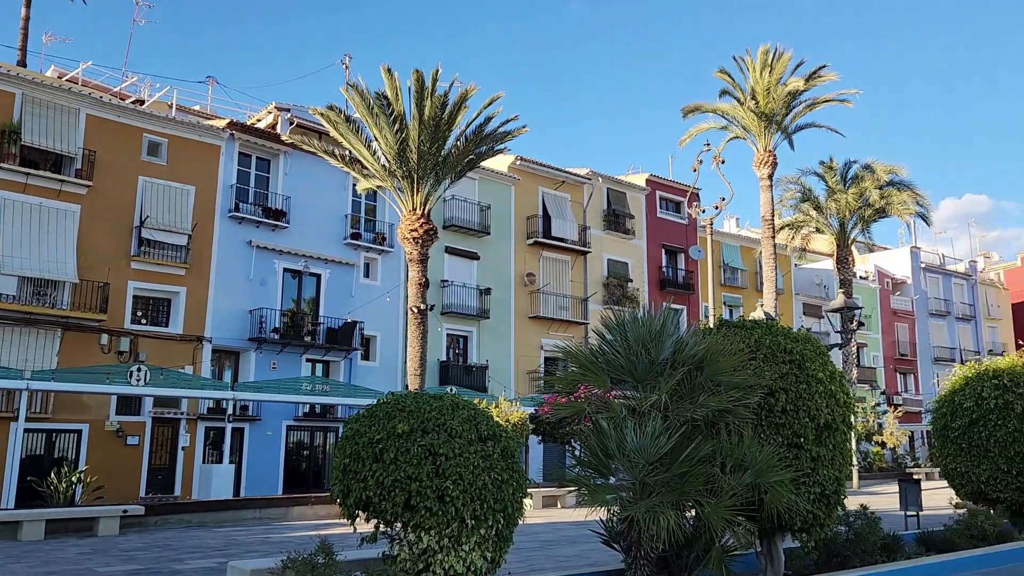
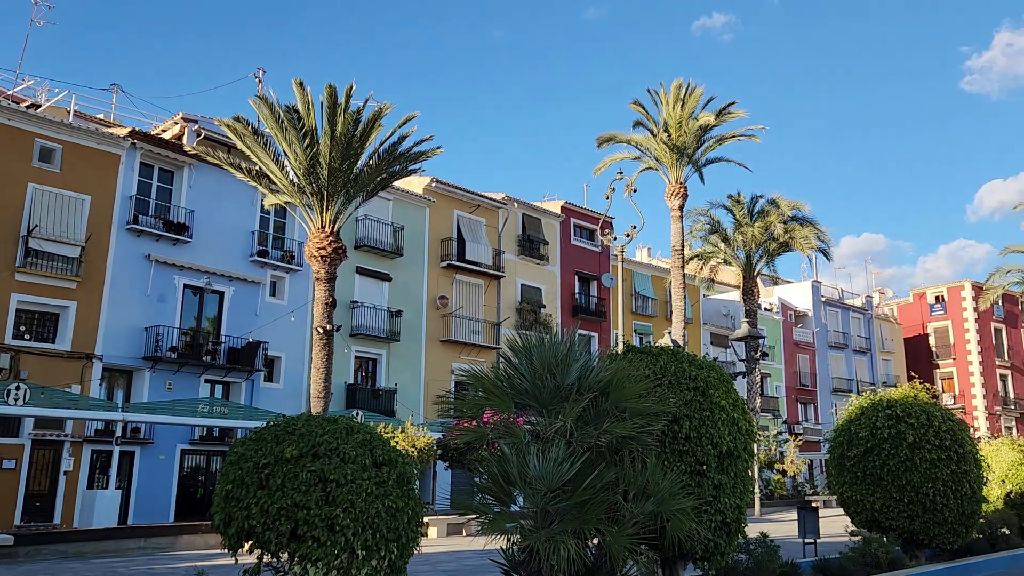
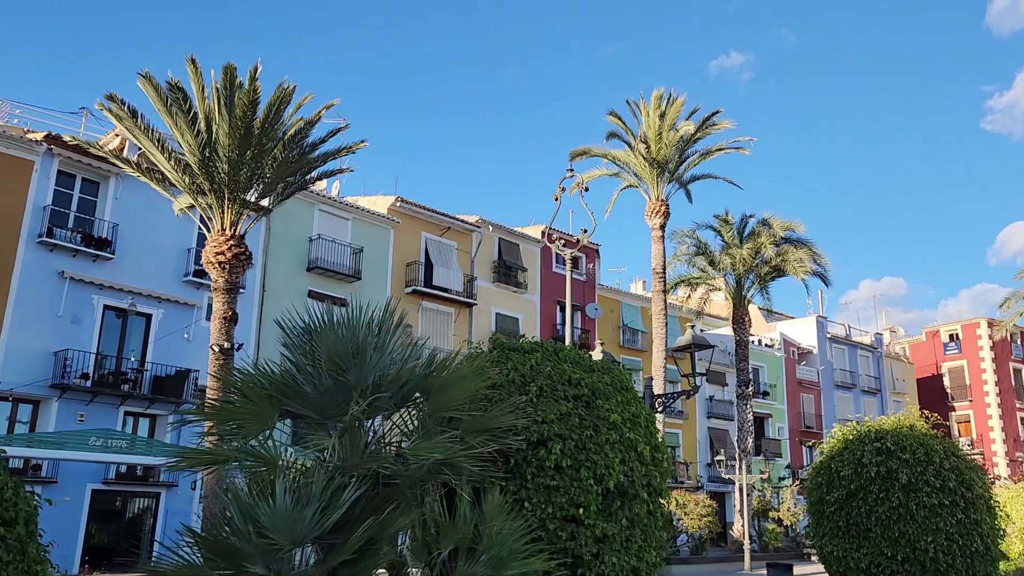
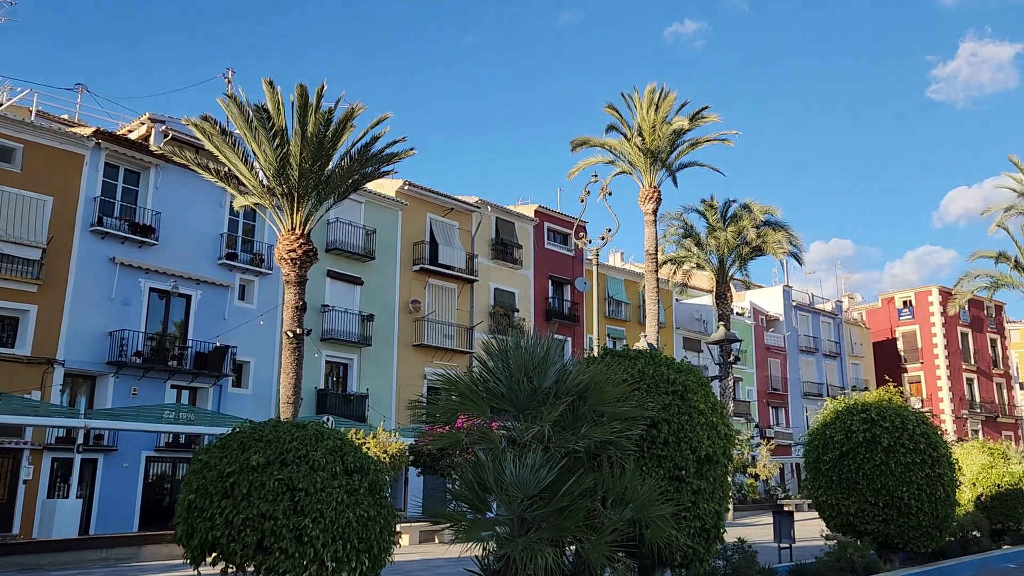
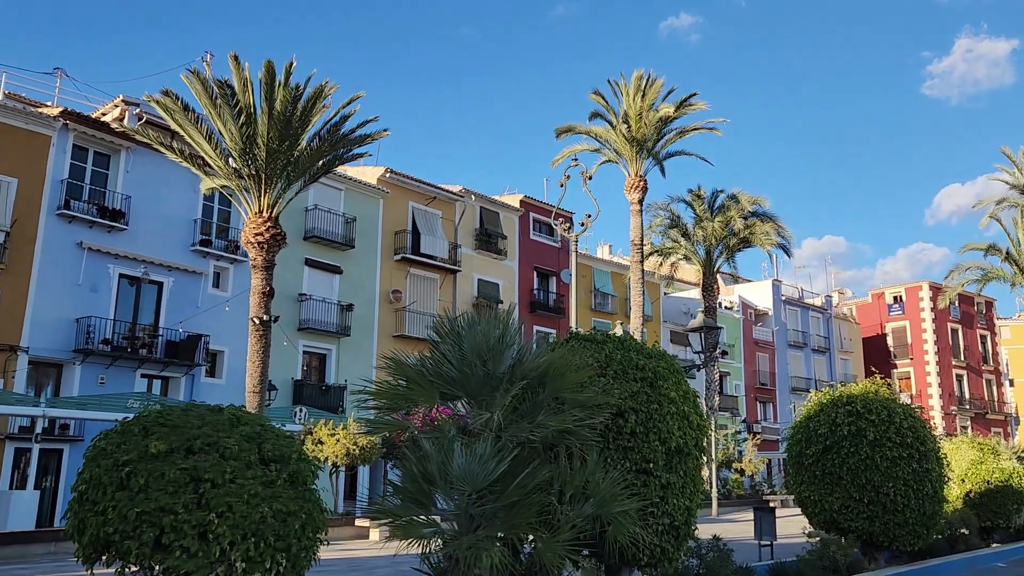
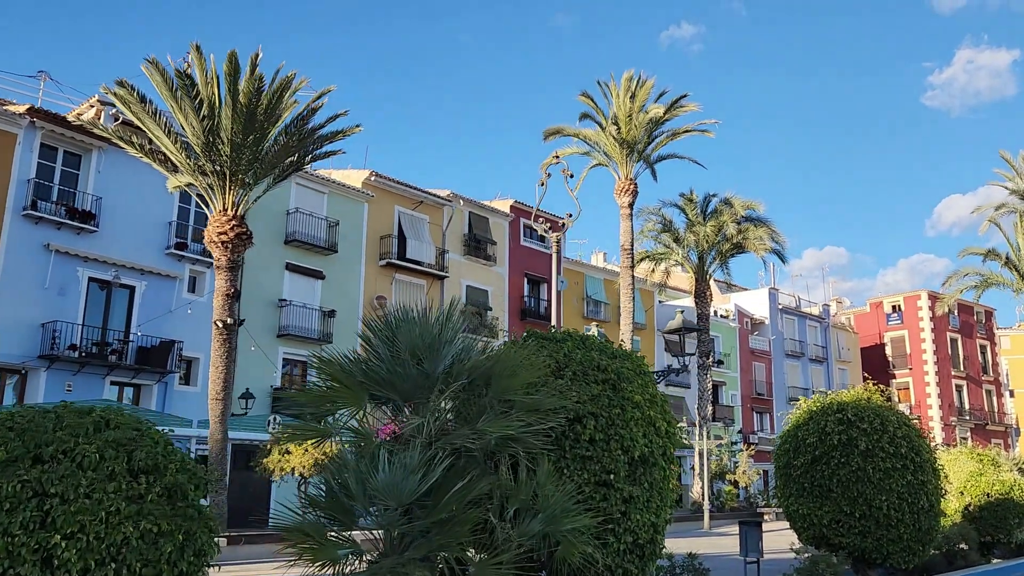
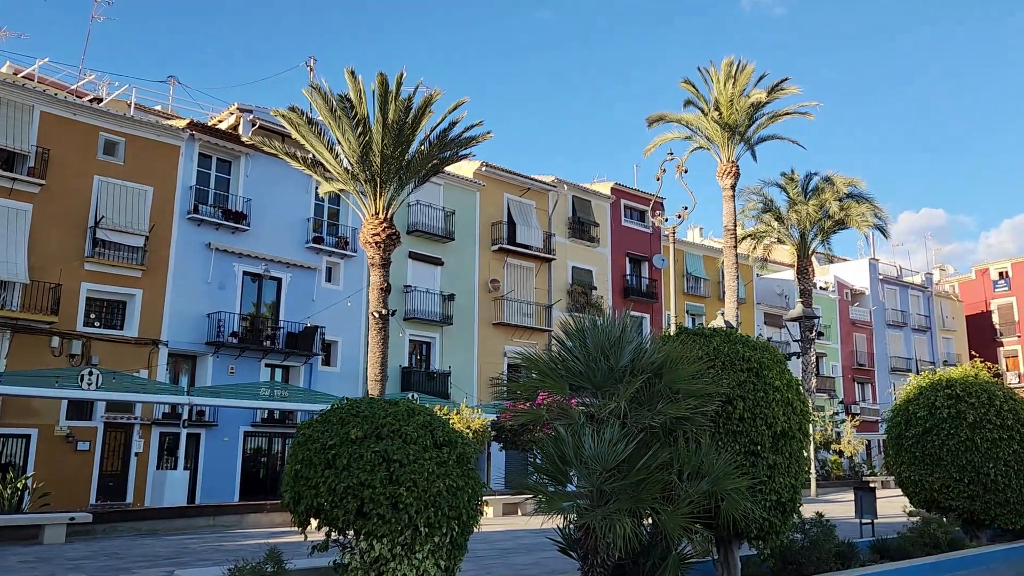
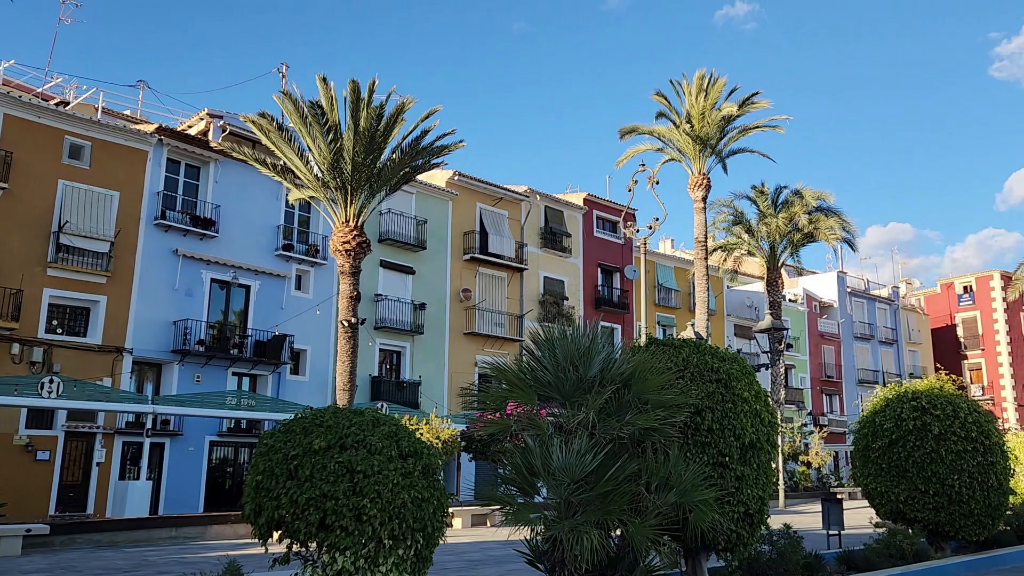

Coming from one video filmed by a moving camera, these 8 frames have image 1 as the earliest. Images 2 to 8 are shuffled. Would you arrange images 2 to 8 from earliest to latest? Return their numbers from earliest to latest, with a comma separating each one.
7, 8, 2, 4, 5, 6, 3
